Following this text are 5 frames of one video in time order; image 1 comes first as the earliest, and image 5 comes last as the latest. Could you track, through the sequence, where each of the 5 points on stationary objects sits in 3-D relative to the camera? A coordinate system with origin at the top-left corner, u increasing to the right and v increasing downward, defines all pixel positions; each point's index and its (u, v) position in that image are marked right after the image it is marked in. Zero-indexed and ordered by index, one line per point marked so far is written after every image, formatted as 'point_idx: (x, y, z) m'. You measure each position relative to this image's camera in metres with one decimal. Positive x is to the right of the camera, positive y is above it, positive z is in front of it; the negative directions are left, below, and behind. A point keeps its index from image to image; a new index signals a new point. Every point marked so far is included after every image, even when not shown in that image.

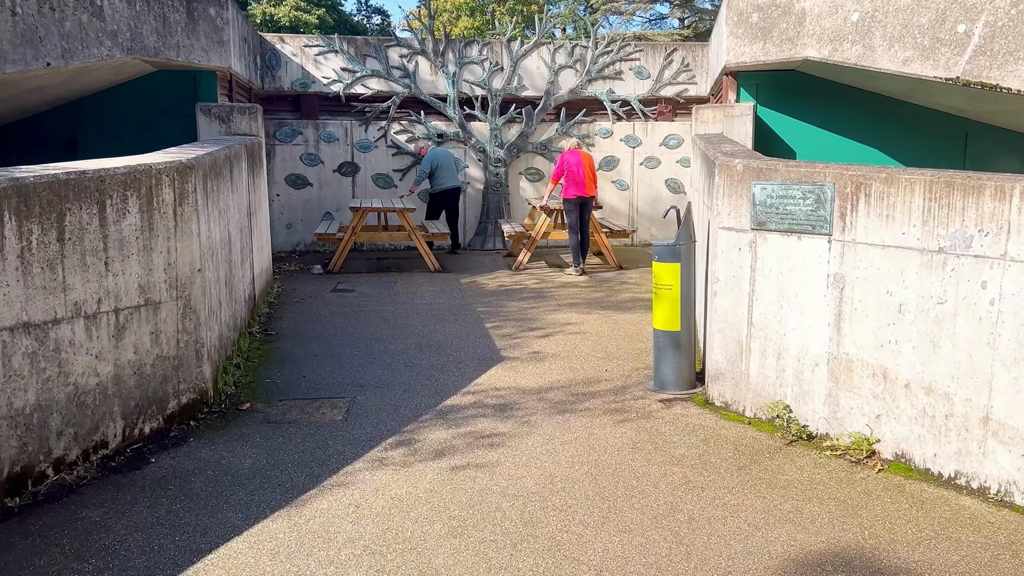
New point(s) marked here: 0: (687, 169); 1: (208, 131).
0: (+2.9, +2.0, +13.7) m
1: (-3.4, +1.8, +9.1) m
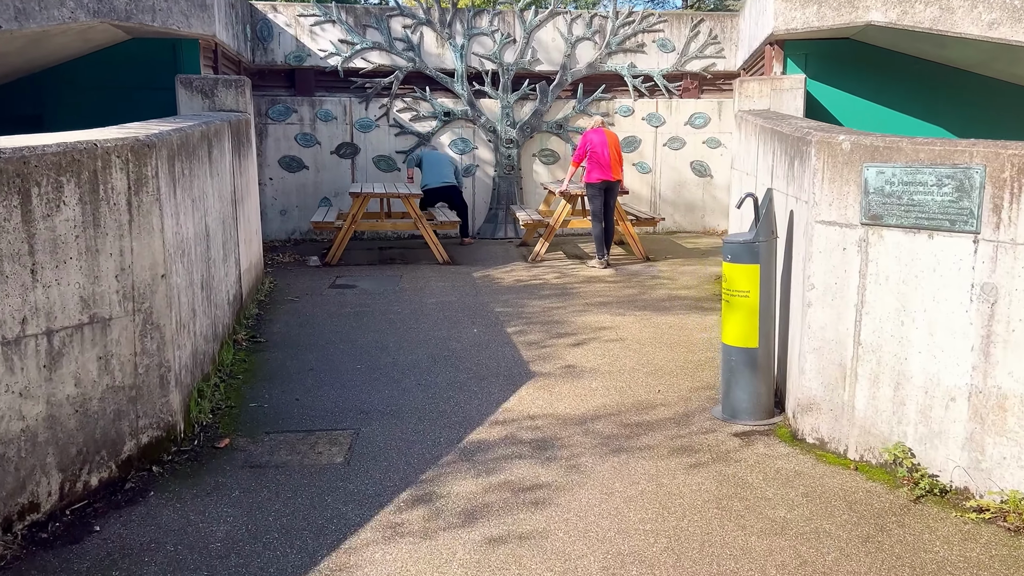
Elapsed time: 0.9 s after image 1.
0: (+3.1, +2.1, +12.6) m
1: (-3.2, +1.8, +8.0) m
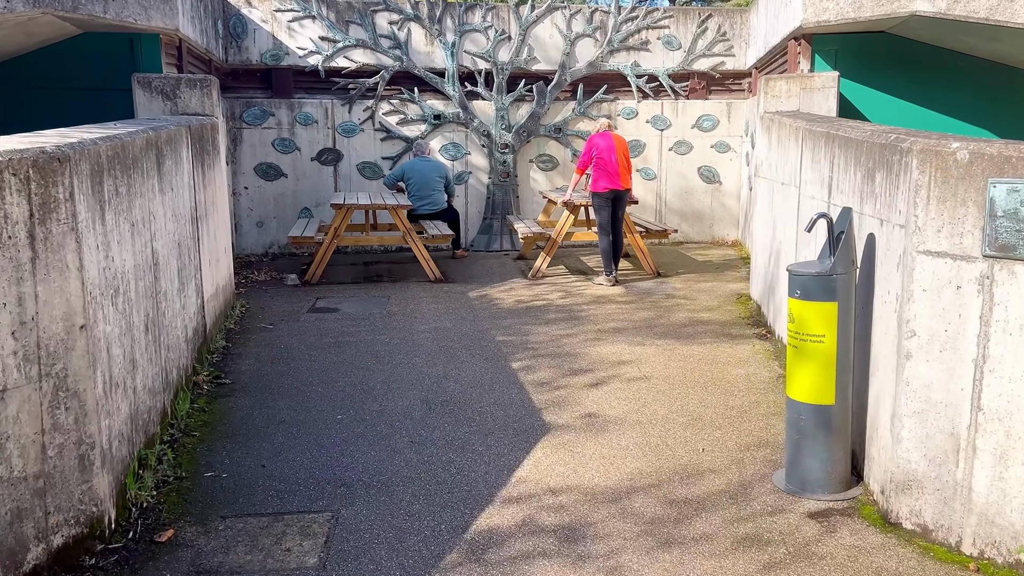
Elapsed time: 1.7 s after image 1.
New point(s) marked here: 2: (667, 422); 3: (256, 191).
0: (+3.1, +1.9, +11.8) m
1: (-3.2, +1.6, +7.1) m
2: (+0.9, -0.8, +4.6) m
3: (-3.5, +1.3, +11.0) m
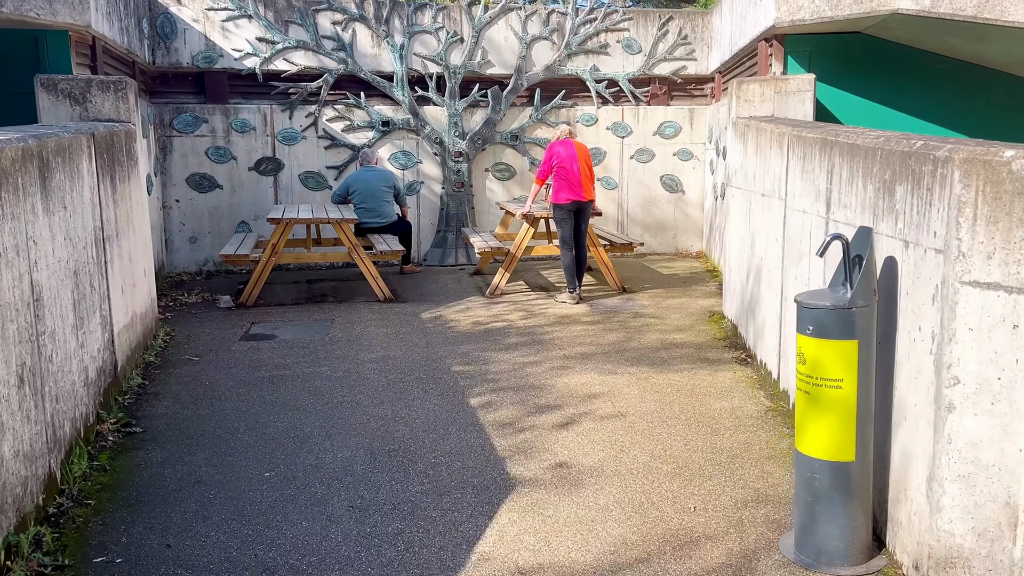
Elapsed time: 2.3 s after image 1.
0: (+2.4, +1.8, +11.3) m
1: (-3.6, +1.3, +6.3) m
2: (+0.7, -0.9, +4.0) m
3: (-4.0, +1.0, +10.1) m
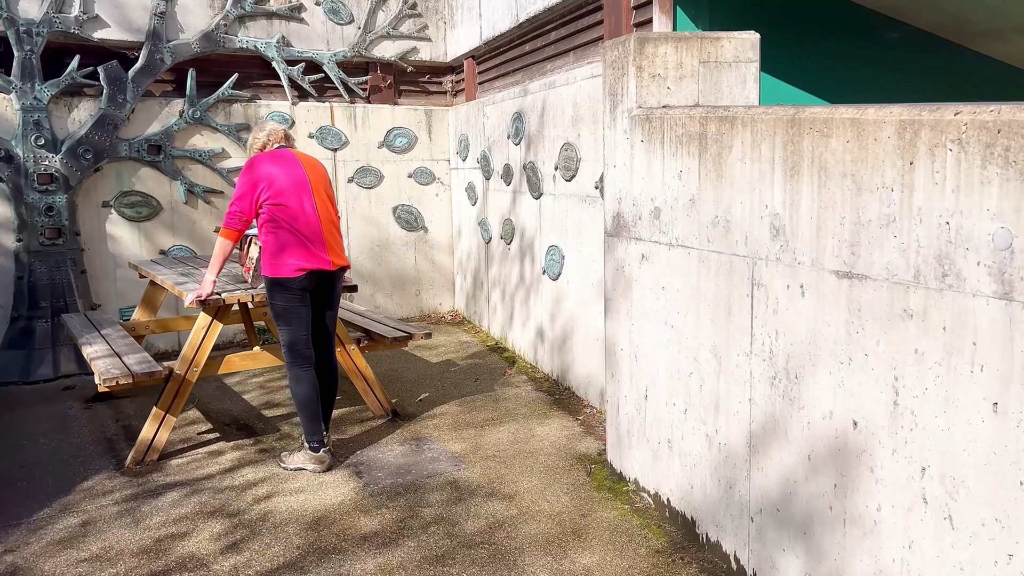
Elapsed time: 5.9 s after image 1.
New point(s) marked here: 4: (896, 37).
0: (-0.8, +1.0, +7.8) m
1: (-4.1, +0.3, +0.7) m
2: (+0.8, -1.5, +0.4) m
3: (-6.1, -0.1, +4.0) m
4: (+2.2, +1.5, +4.8) m
